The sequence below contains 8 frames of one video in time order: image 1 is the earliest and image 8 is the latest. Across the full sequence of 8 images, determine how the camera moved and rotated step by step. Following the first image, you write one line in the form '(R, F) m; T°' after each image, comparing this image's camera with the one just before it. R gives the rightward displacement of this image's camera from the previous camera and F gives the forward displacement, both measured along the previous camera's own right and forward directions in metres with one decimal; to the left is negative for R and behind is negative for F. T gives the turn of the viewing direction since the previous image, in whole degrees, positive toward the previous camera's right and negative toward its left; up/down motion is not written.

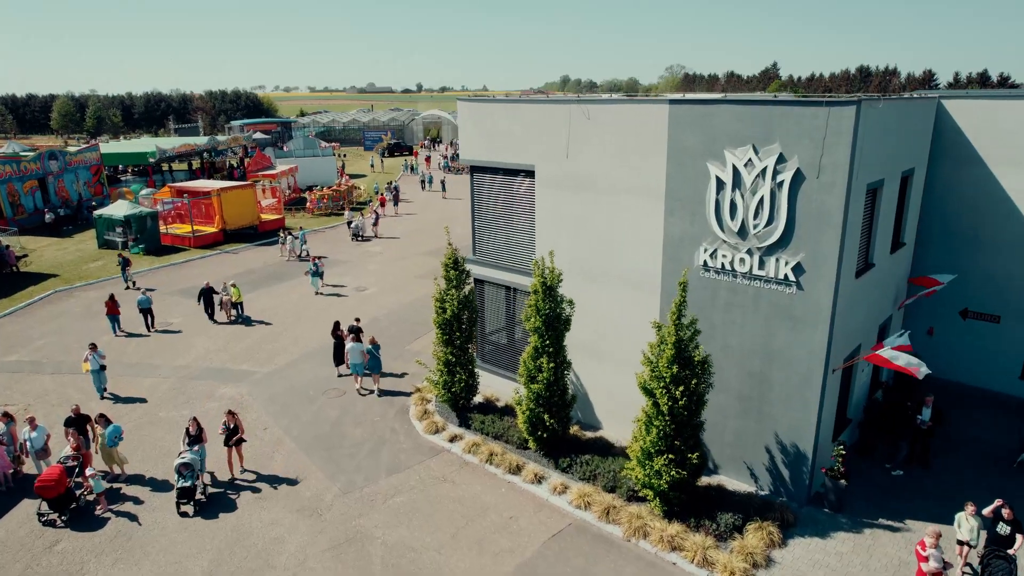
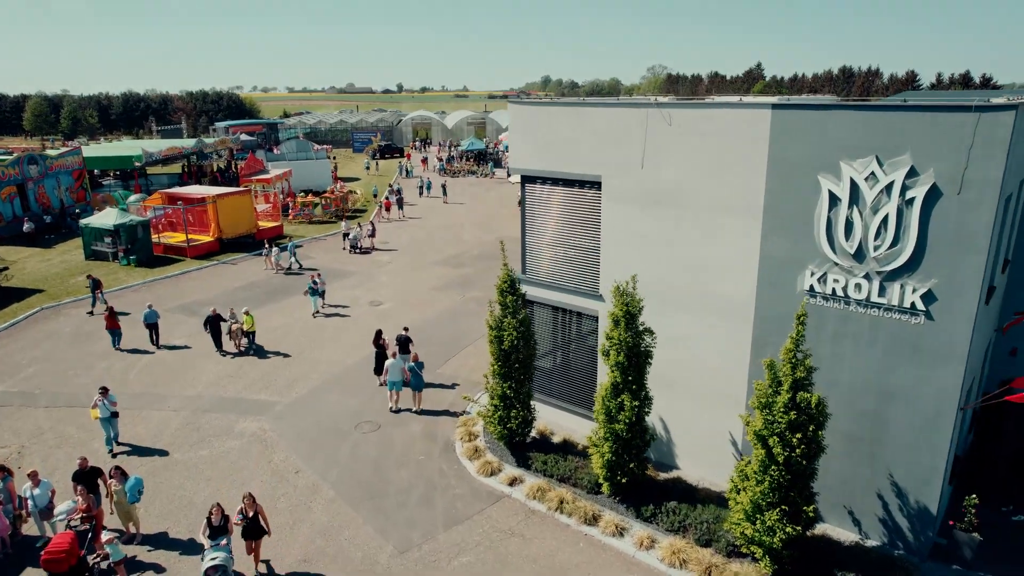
(-1.4, +1.2) m; +2°
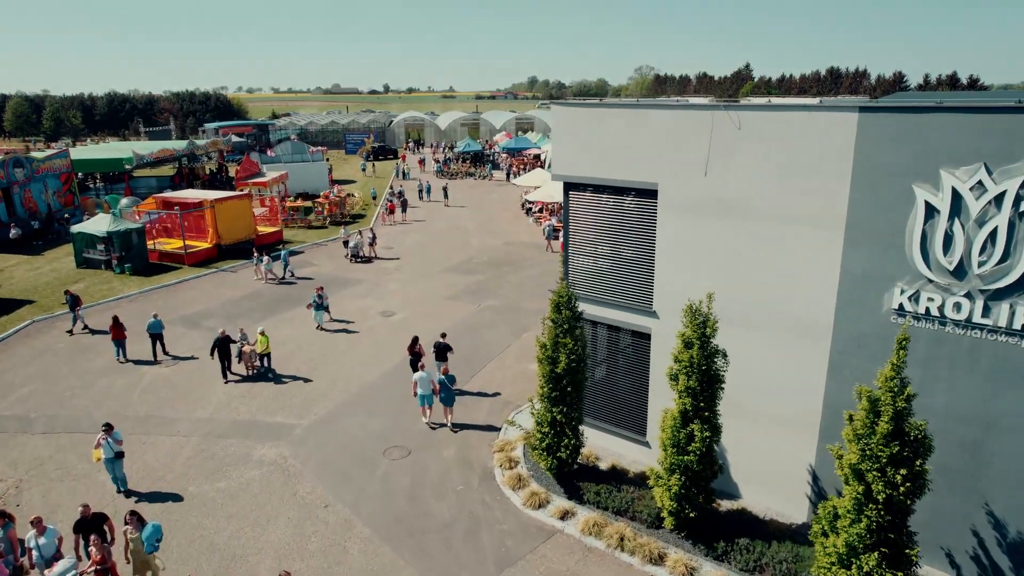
(-1.0, +0.8) m; +1°
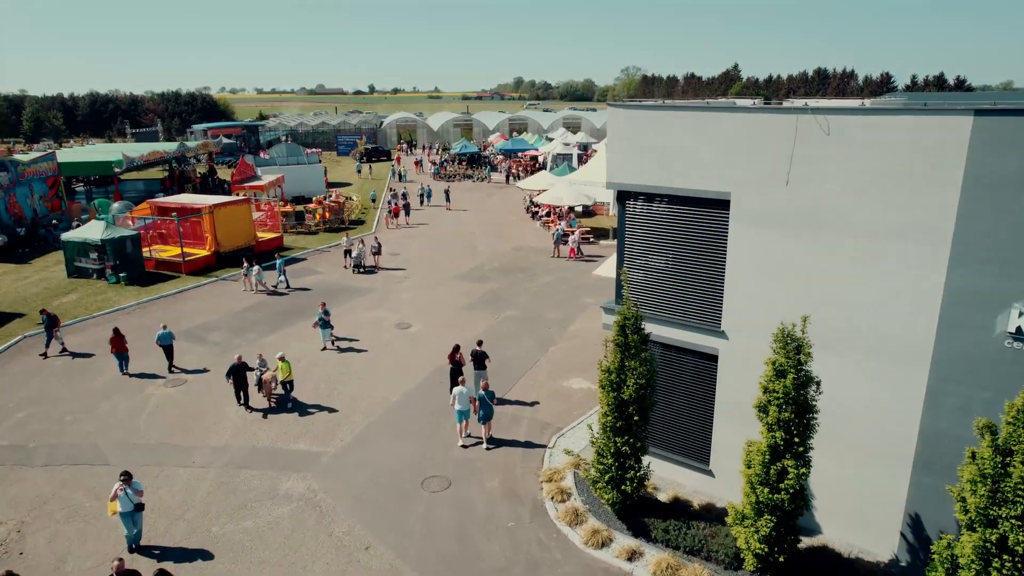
(-1.1, +0.9) m; +1°
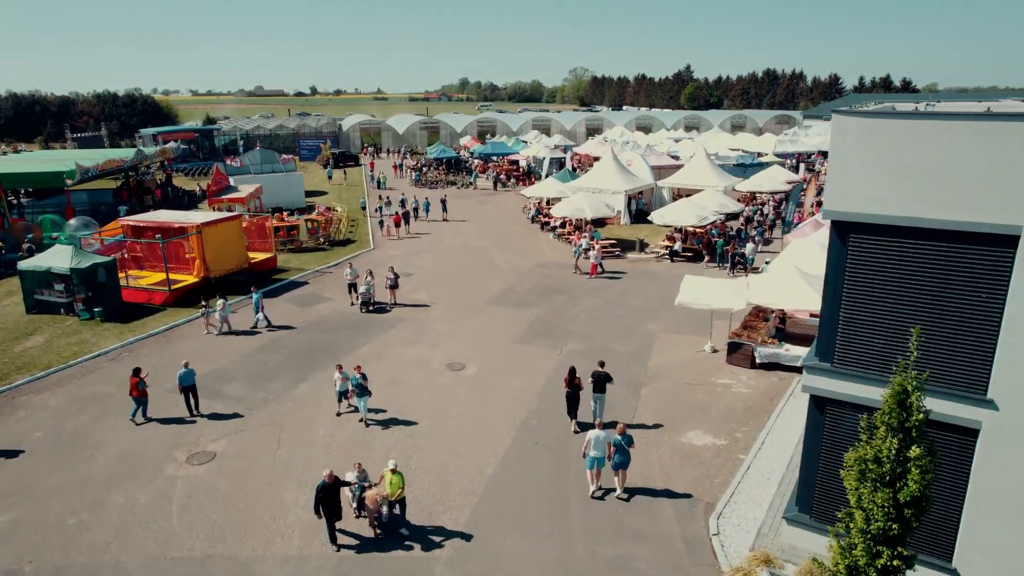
(-3.0, +2.5) m; +5°
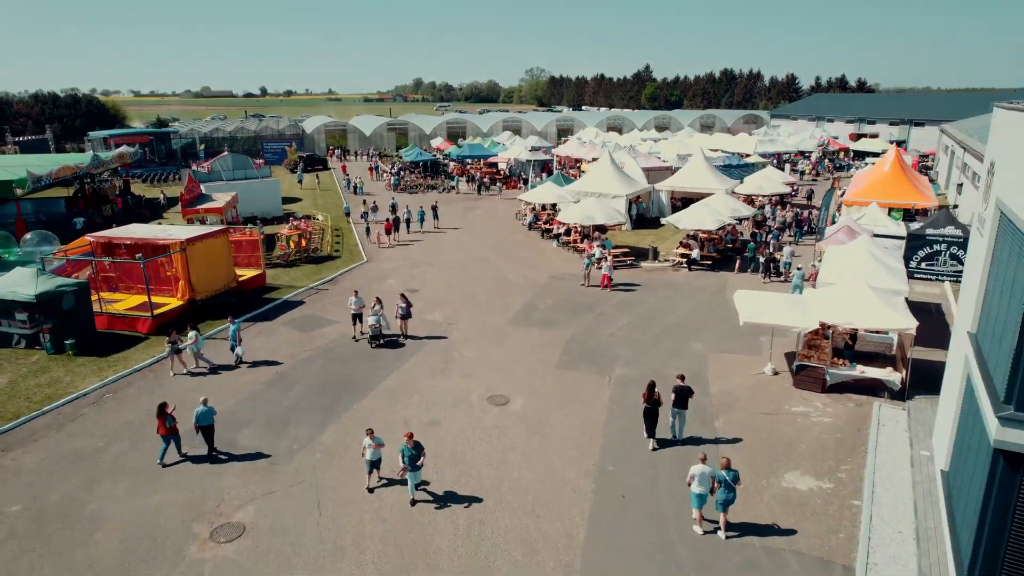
(-2.0, +1.7) m; +4°
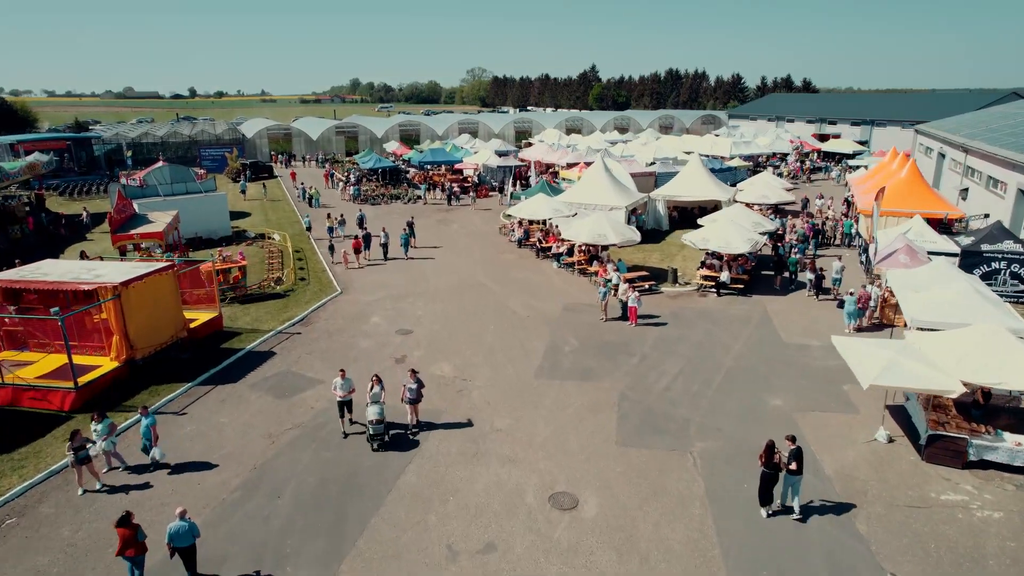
(-2.0, +3.6) m; +5°
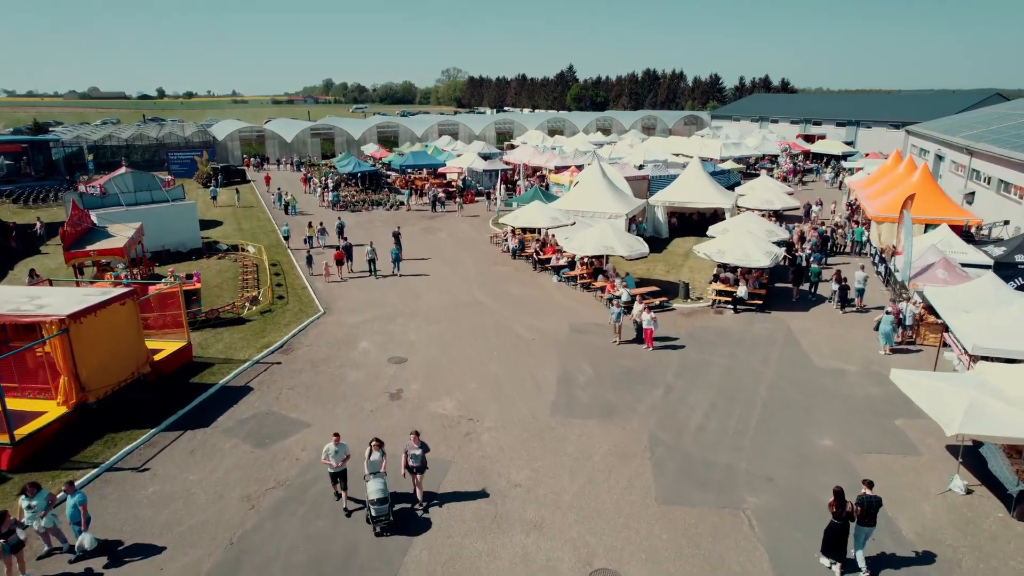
(-0.8, +1.8) m; +2°
